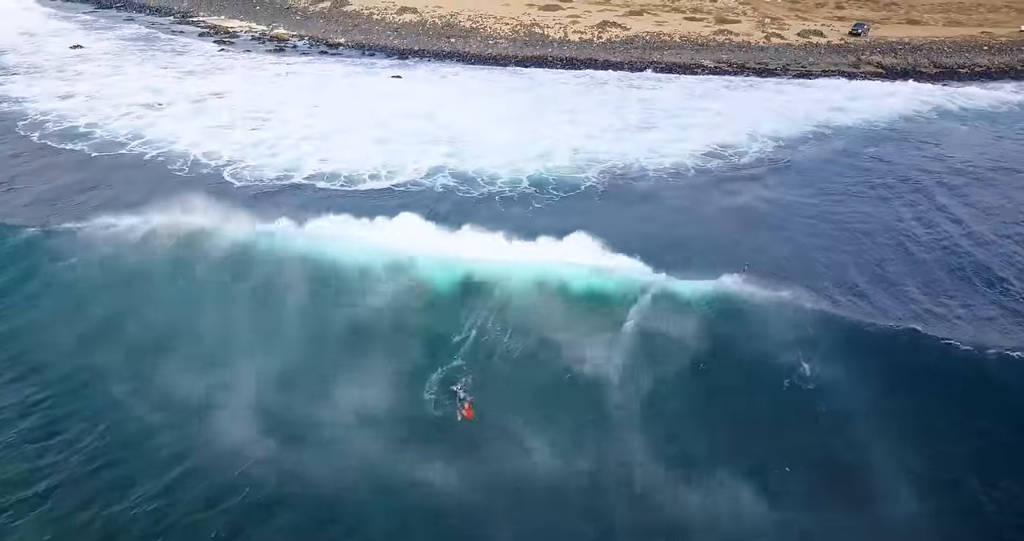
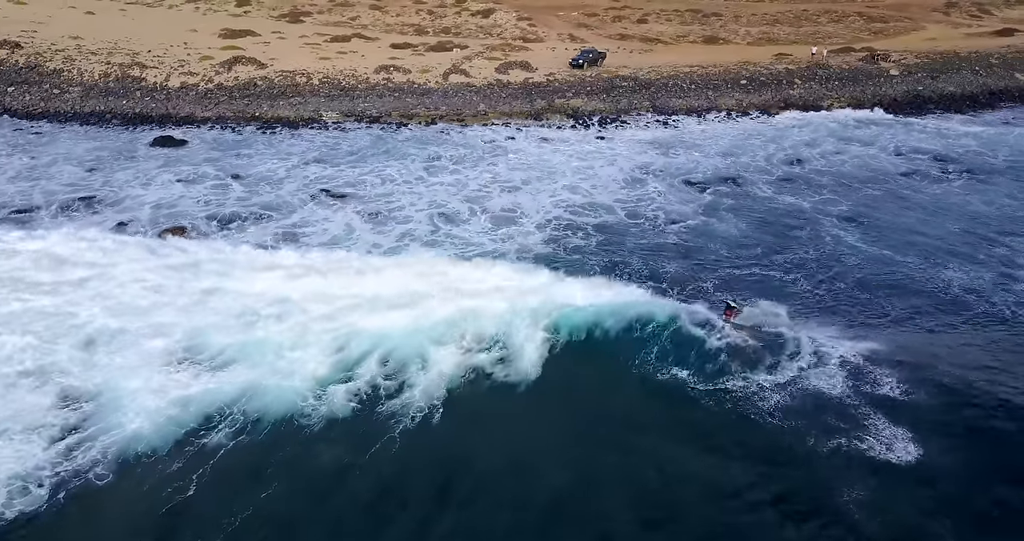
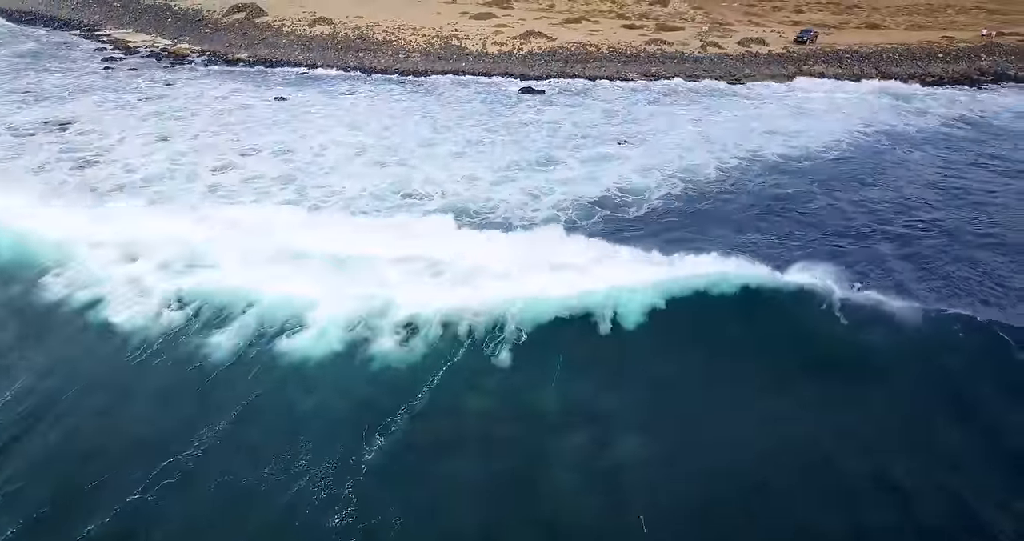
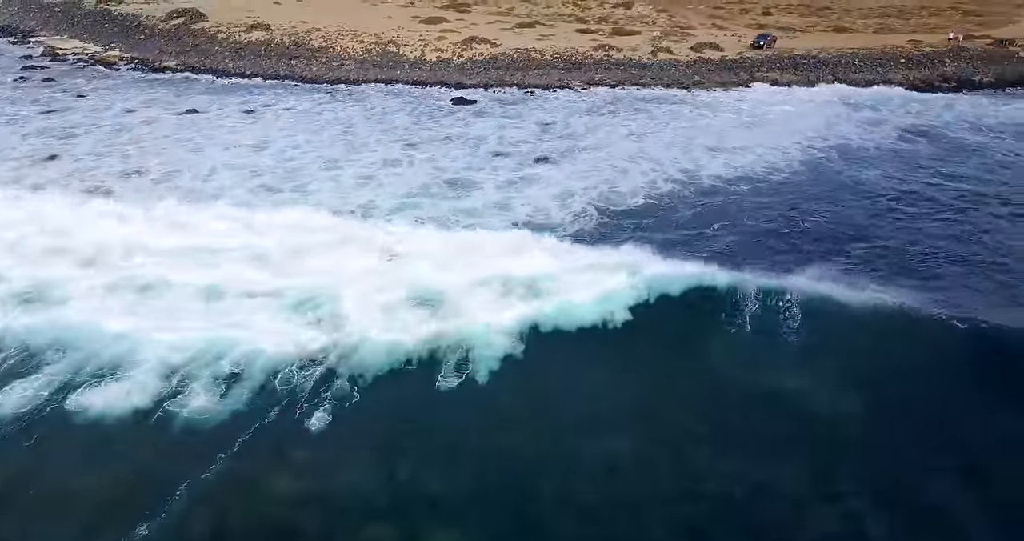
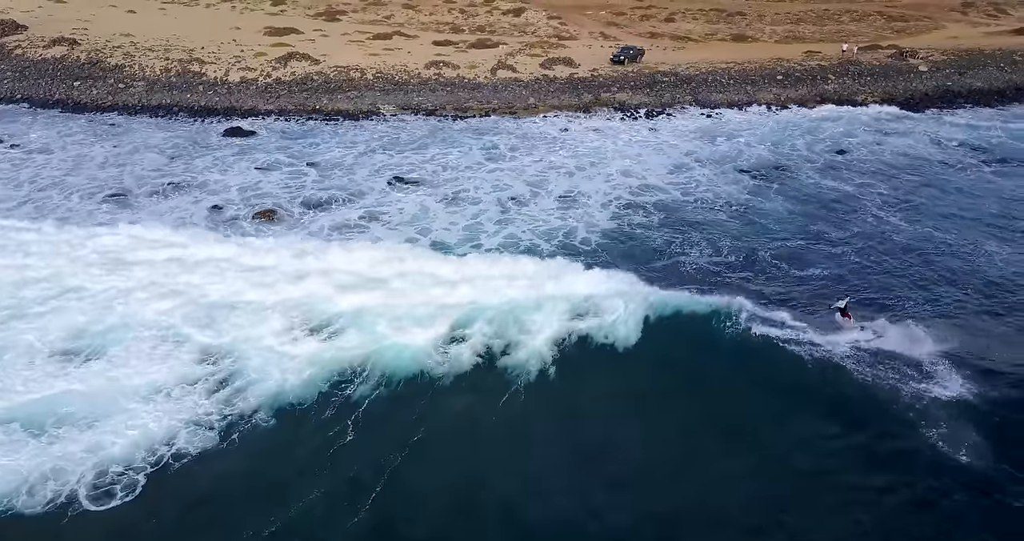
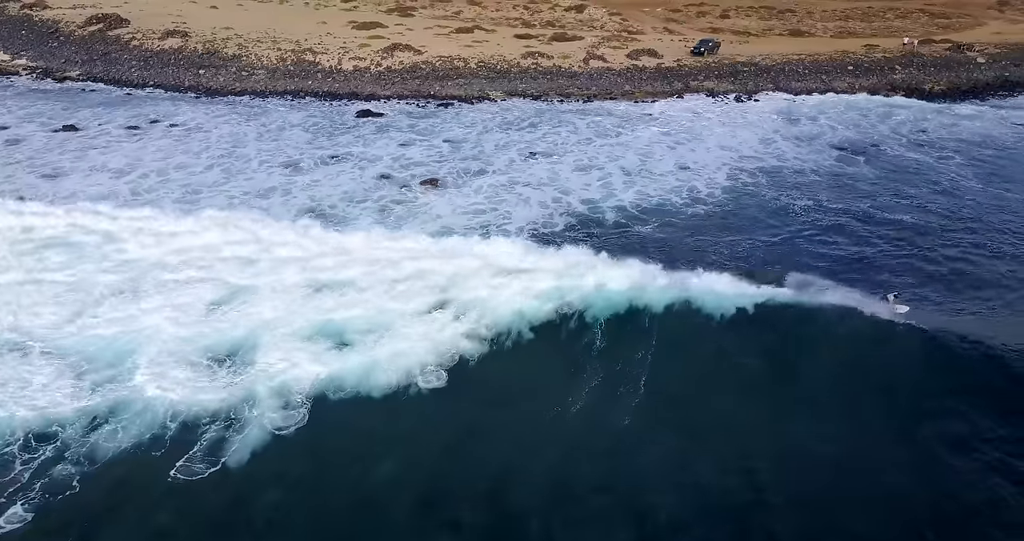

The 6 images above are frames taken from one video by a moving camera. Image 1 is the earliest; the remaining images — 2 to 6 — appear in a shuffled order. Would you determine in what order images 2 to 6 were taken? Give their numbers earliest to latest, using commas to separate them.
3, 4, 6, 5, 2
